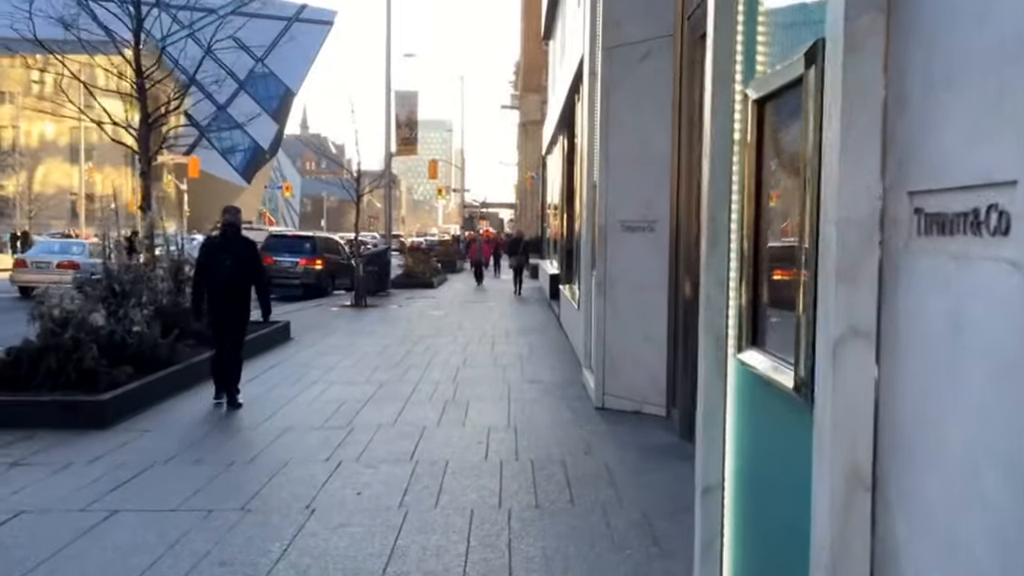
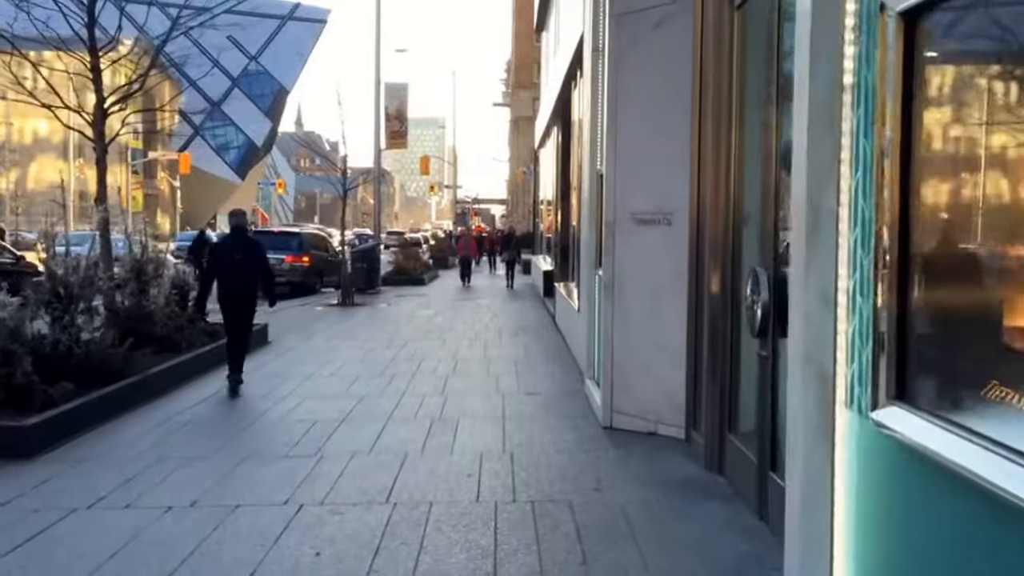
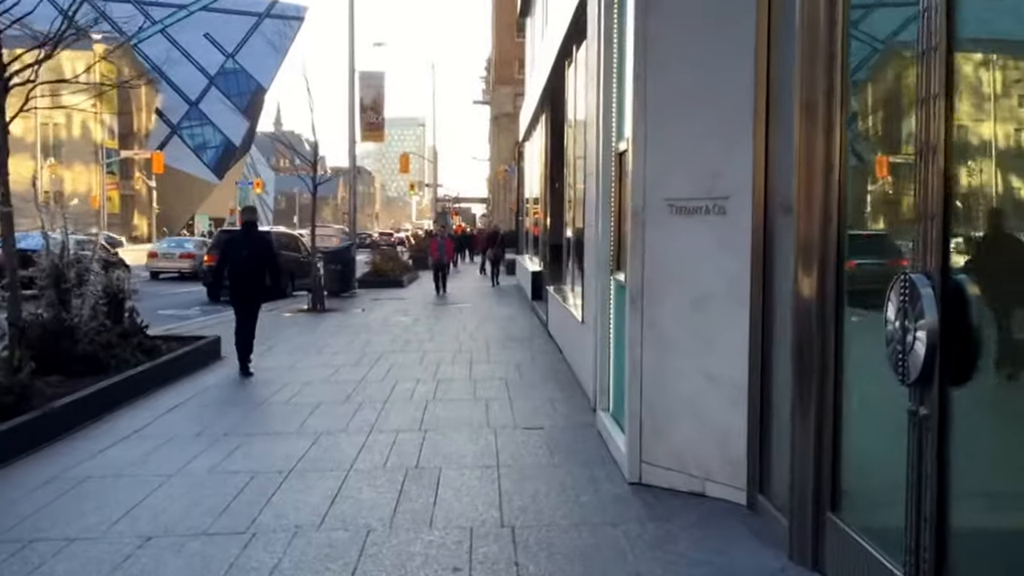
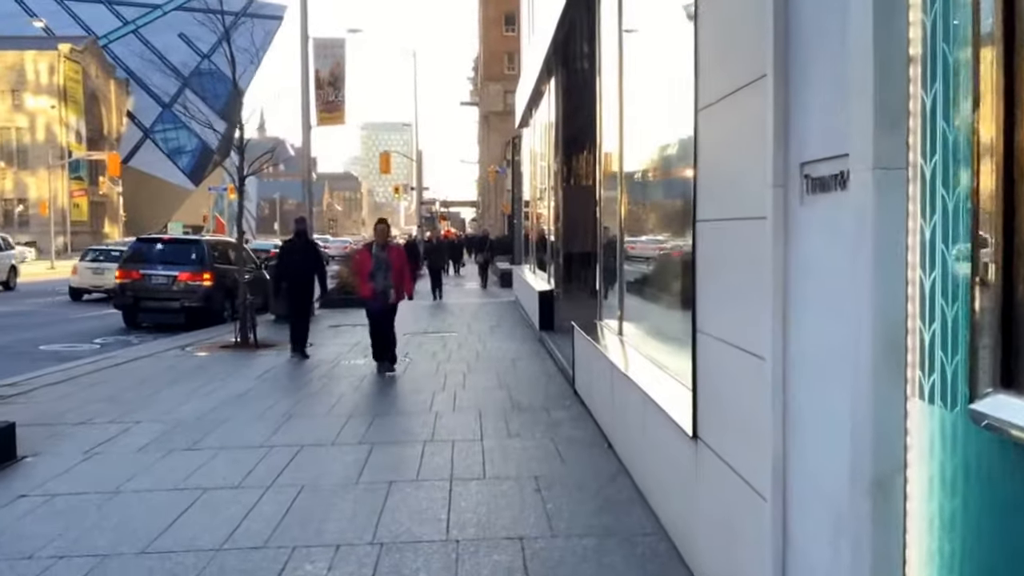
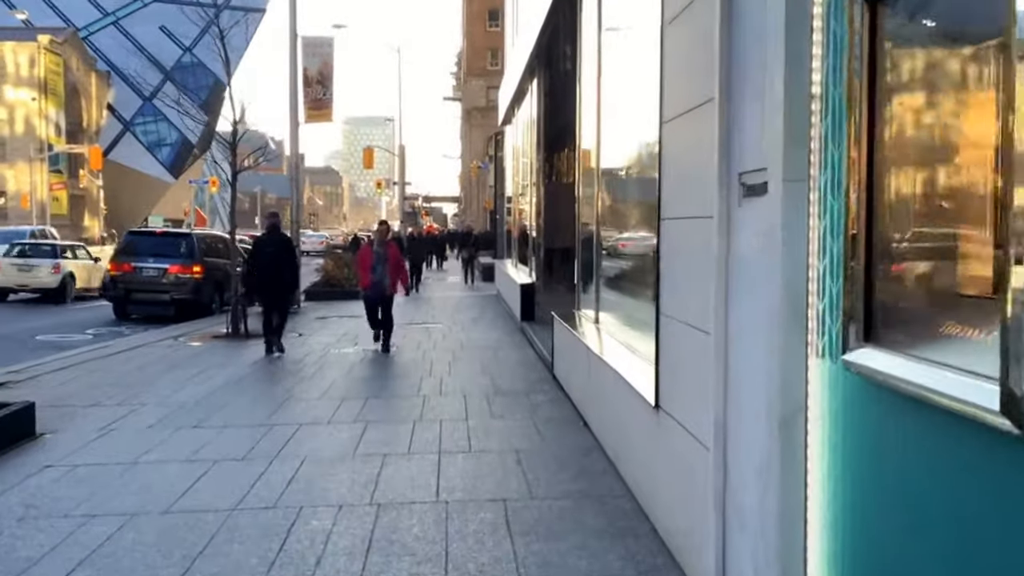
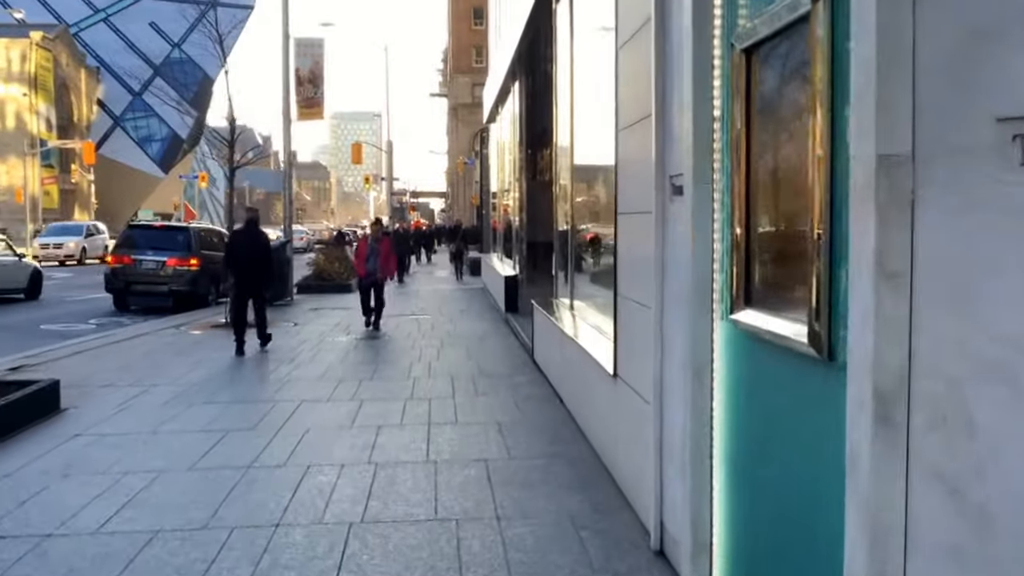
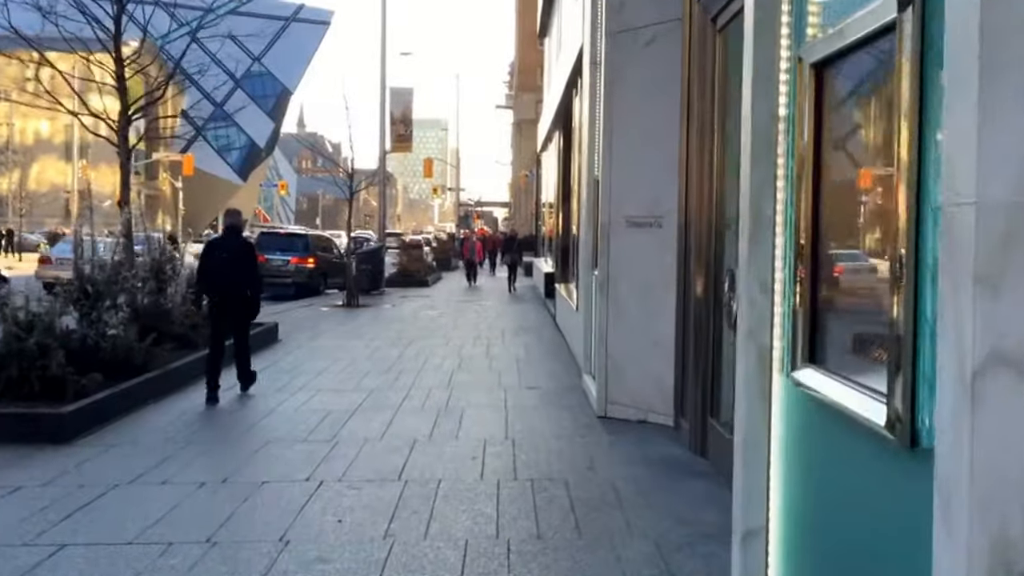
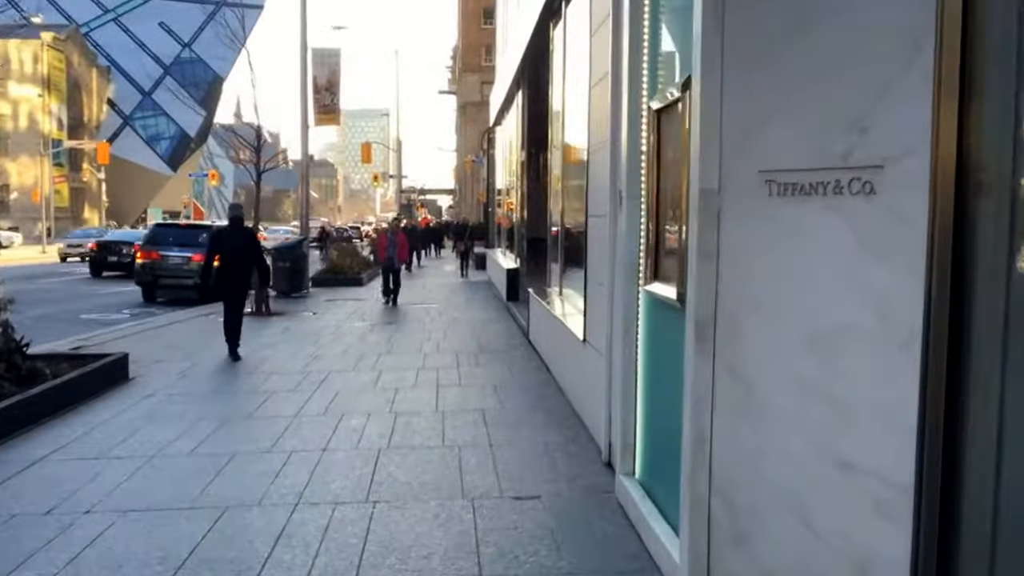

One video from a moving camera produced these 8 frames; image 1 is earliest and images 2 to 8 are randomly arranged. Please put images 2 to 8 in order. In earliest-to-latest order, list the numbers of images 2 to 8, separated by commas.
7, 2, 3, 8, 6, 5, 4
